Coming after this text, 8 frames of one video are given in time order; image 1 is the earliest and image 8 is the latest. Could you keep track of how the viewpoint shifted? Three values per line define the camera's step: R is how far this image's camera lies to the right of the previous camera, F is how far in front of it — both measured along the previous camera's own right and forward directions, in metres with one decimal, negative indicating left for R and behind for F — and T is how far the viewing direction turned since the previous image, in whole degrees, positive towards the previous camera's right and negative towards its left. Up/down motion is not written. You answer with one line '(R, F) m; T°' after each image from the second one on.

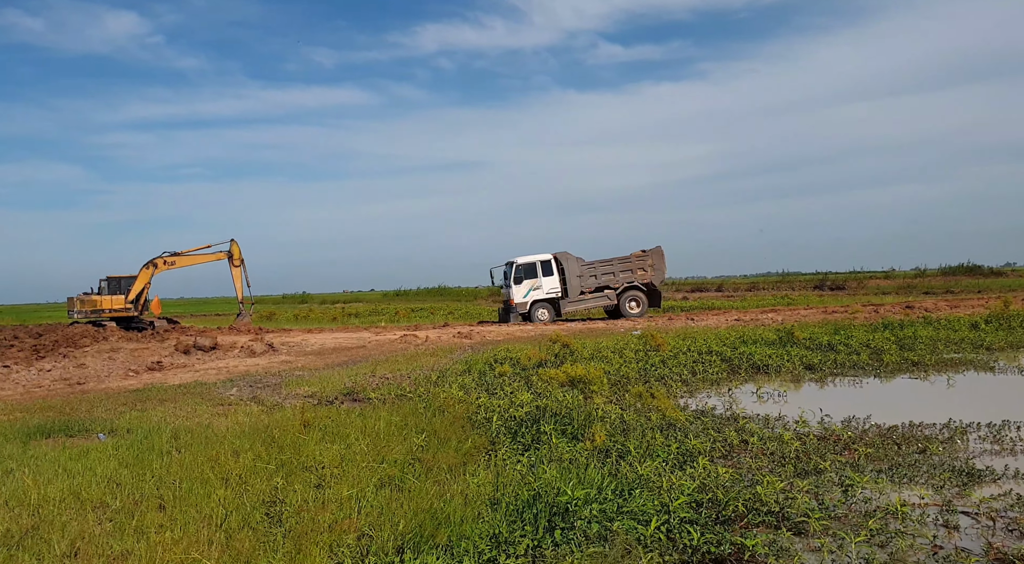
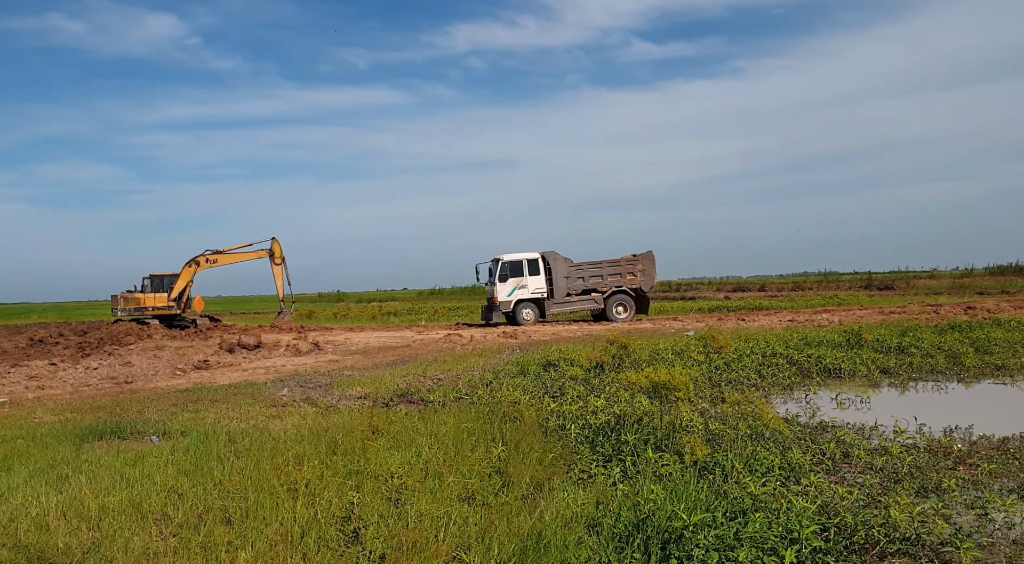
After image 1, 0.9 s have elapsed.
(-0.5, +0.5) m; -3°
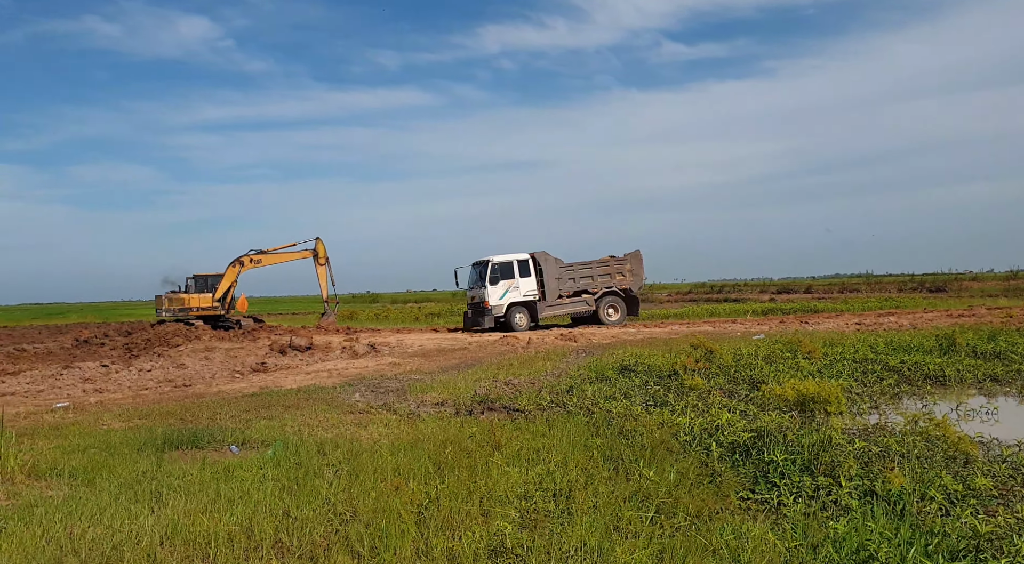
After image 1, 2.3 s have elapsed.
(-0.9, +0.6) m; -2°
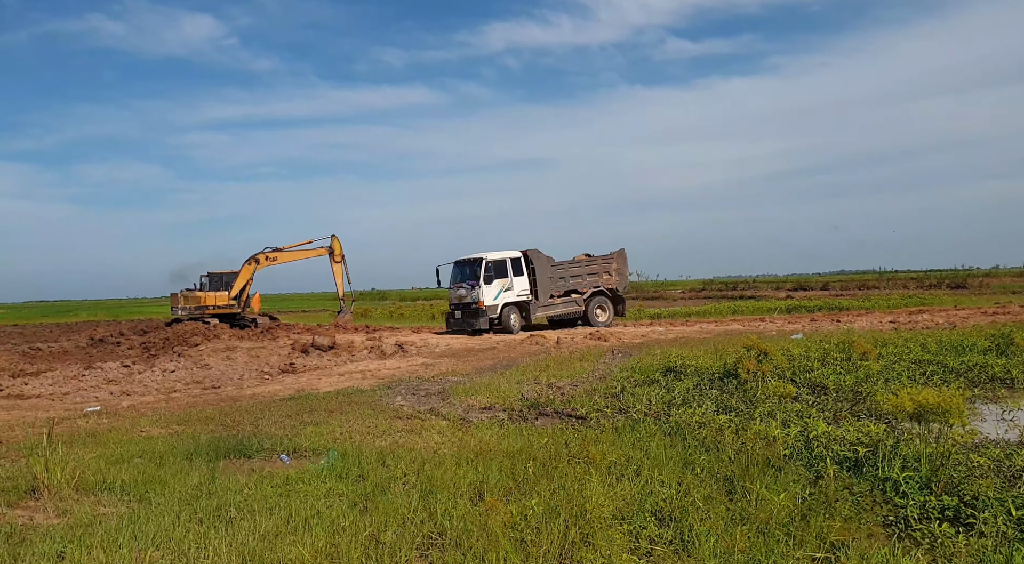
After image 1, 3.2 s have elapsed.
(-0.6, +0.4) m; 0°
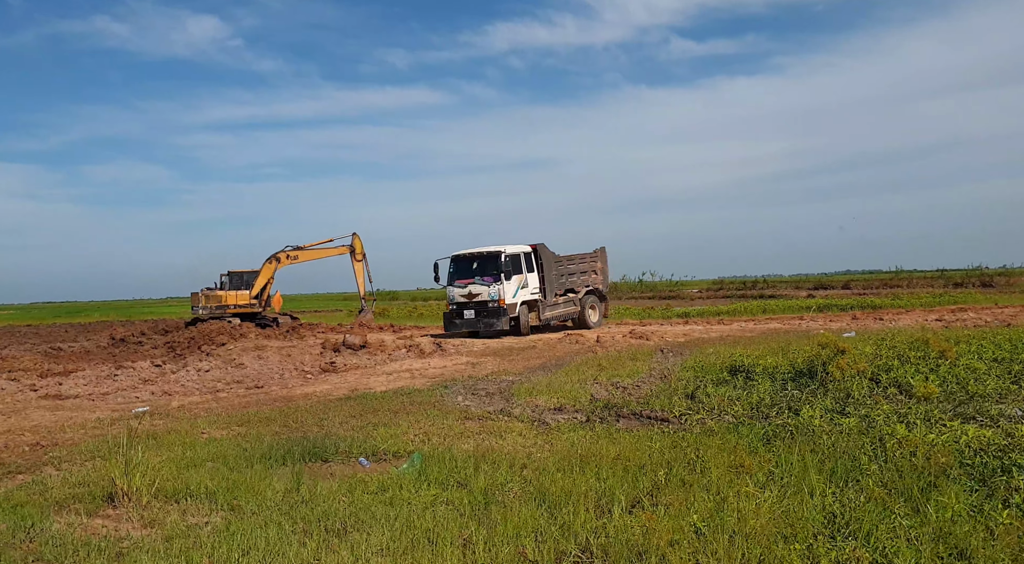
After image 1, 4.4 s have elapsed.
(-0.9, +0.5) m; -1°
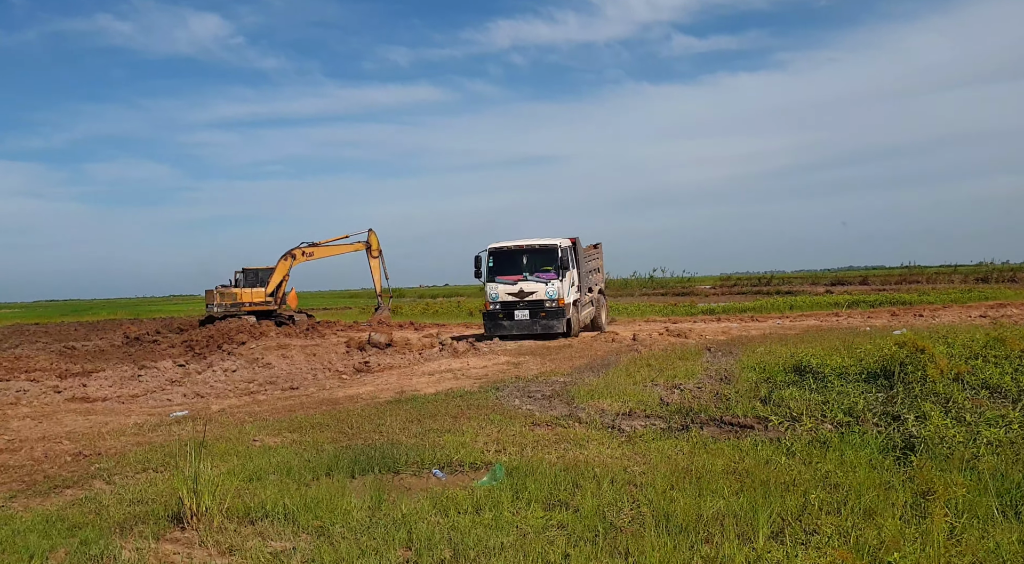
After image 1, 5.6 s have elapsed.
(-0.8, +0.6) m; 0°
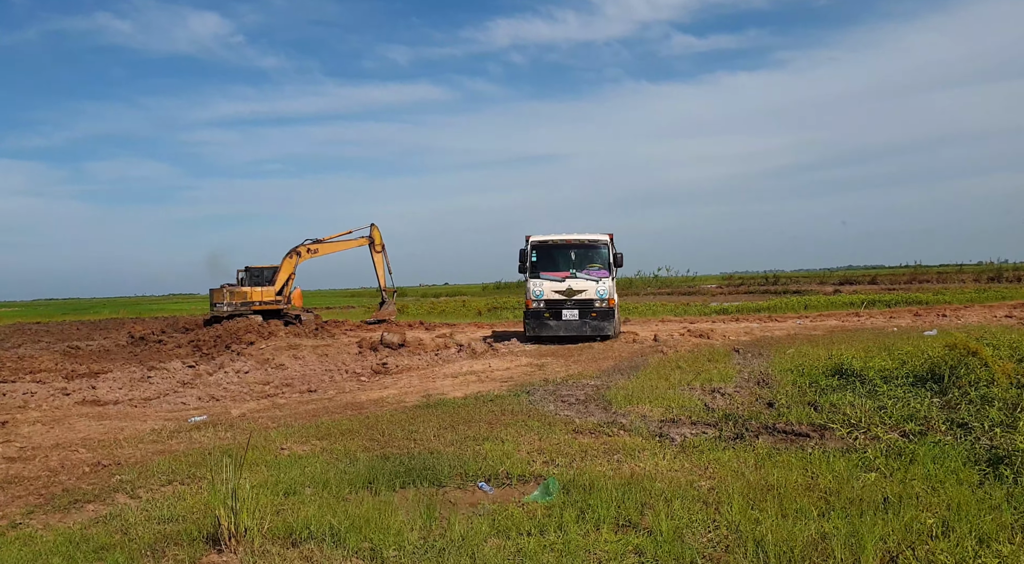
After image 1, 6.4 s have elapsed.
(-0.5, +0.4) m; 0°
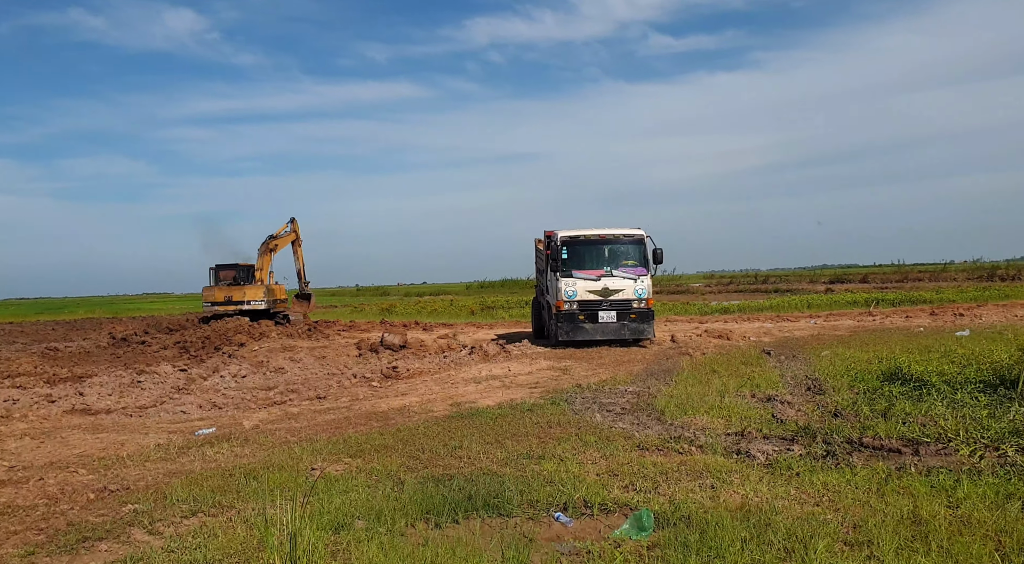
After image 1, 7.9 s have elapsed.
(-0.8, +0.8) m; +2°
